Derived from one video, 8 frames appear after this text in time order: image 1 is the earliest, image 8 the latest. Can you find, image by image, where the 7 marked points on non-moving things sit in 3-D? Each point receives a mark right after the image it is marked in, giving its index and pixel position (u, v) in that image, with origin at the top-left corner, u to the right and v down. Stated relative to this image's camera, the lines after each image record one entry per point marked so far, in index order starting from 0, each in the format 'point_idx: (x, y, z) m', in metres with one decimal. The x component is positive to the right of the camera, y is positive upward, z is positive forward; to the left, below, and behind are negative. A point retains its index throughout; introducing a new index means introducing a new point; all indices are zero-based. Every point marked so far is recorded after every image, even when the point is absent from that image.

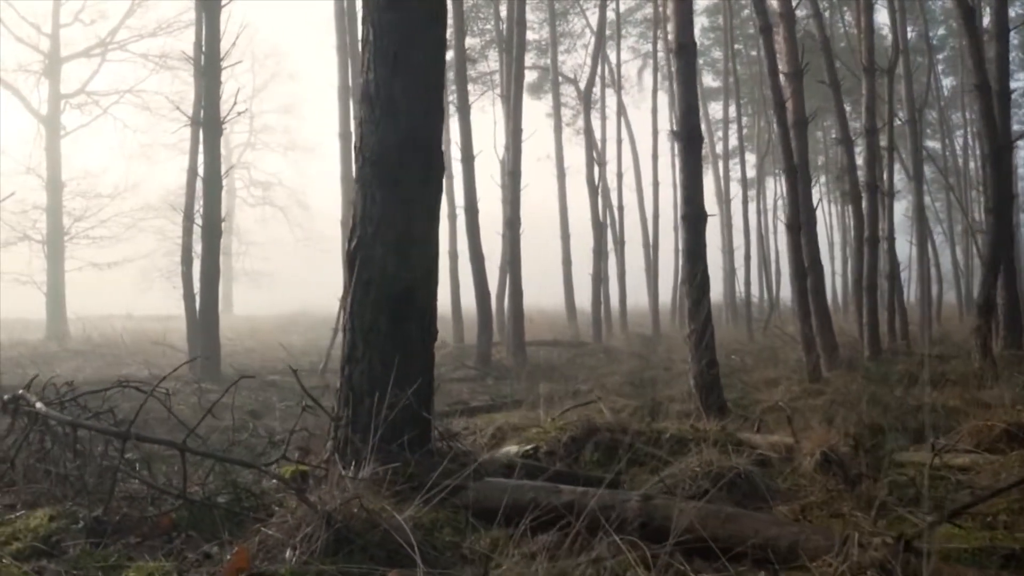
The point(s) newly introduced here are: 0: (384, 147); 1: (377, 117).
0: (-0.8, +0.9, +5.7) m
1: (-0.8, +1.1, +5.8) m
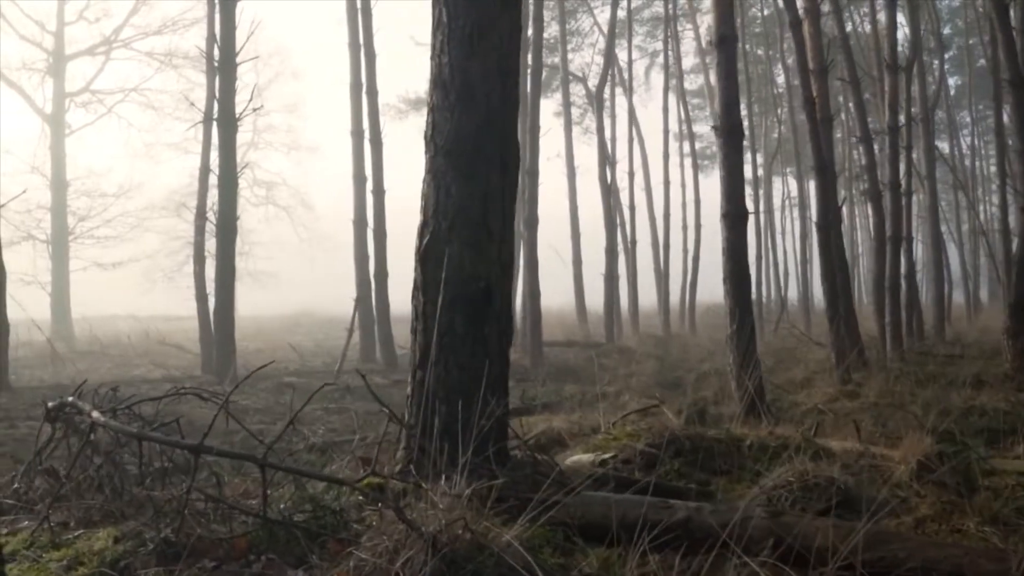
0: (-0.3, +0.9, +5.3) m
1: (-0.3, +1.1, +5.4) m
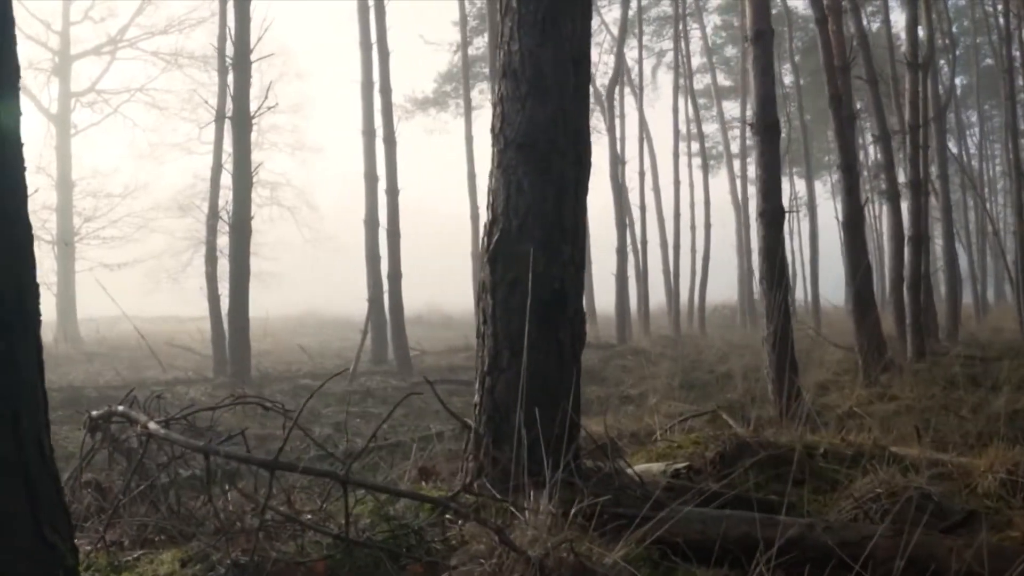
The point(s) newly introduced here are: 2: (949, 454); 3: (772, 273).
0: (+0.1, +0.9, +5.0) m
1: (+0.1, +1.1, +5.1) m
2: (+3.5, -1.3, +7.3) m
3: (+3.4, +0.2, +11.8) m
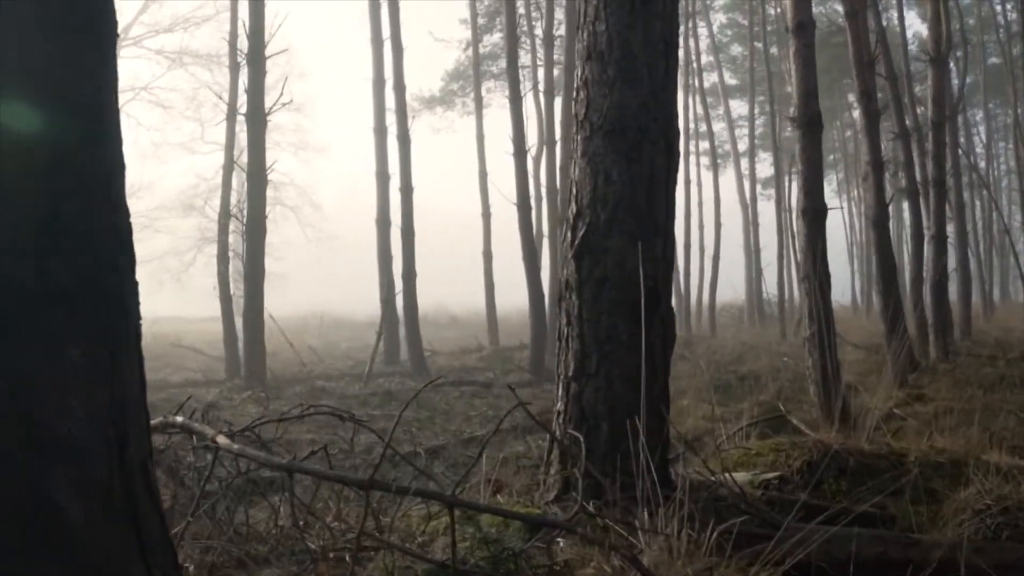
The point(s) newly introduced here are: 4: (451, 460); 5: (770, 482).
0: (+0.6, +0.9, +4.7) m
1: (+0.5, +1.1, +4.7) m
2: (+3.9, -1.3, +7.0) m
3: (+3.8, +0.2, +11.5) m
4: (-0.5, -1.5, +7.8) m
5: (+1.5, -1.1, +5.3) m
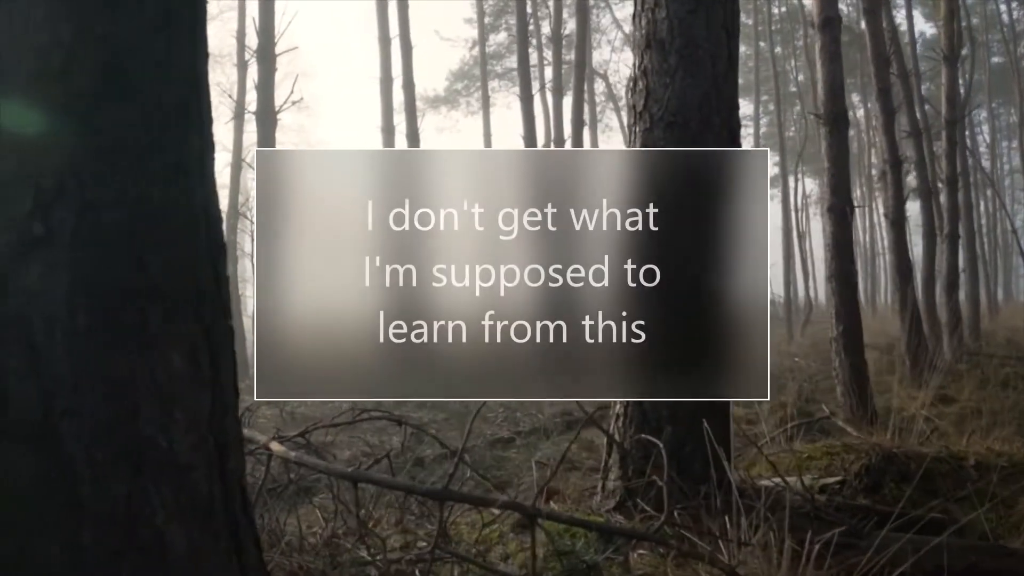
0: (+0.8, +0.9, +4.5) m
1: (+0.8, +1.1, +4.5) m
2: (+4.2, -1.3, +6.8) m
3: (+4.1, +0.2, +11.3) m
4: (-0.2, -1.5, +7.6) m
5: (+1.8, -1.1, +5.1) m
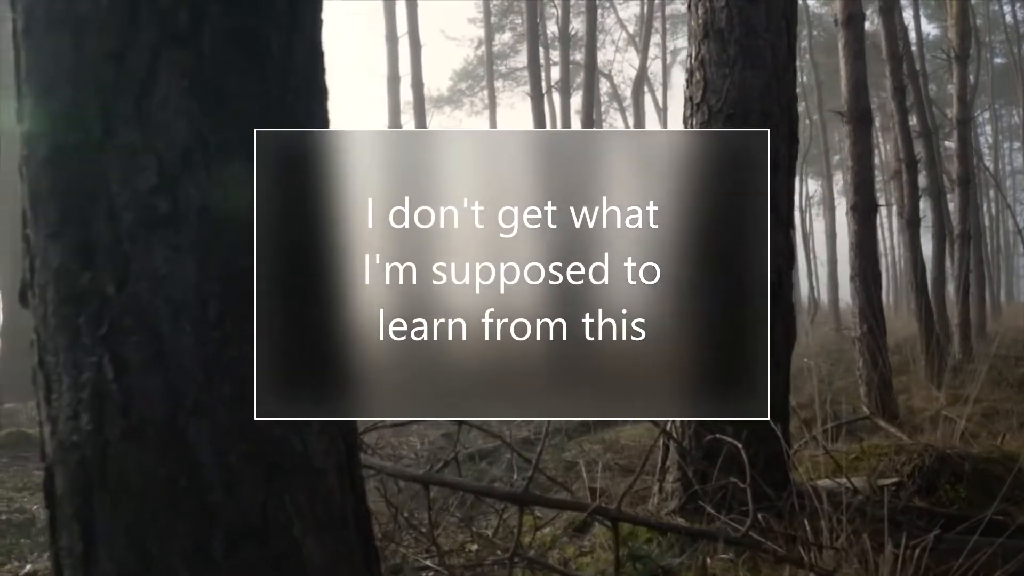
0: (+1.1, +0.9, +4.4) m
1: (+1.1, +1.1, +4.4) m
2: (+4.5, -1.3, +6.7) m
3: (+4.4, +0.2, +11.2) m
4: (+0.1, -1.4, +7.5) m
5: (+2.0, -1.1, +5.0) m
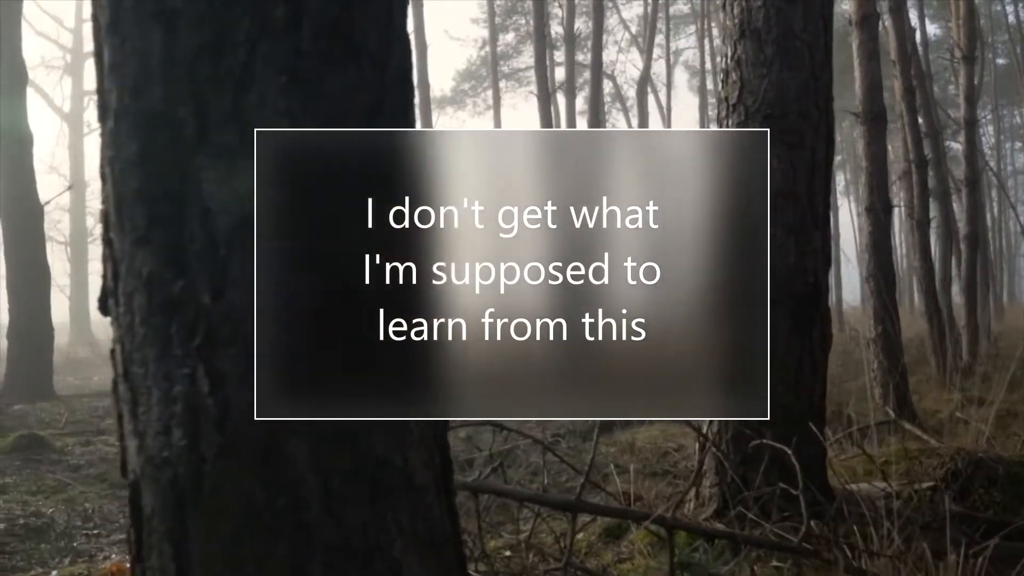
0: (+1.3, +0.9, +4.3) m
1: (+1.2, +1.1, +4.4) m
2: (+4.6, -1.3, +6.6) m
3: (+4.5, +0.2, +11.1) m
4: (+0.2, -1.5, +7.5) m
5: (+2.2, -1.1, +4.9) m
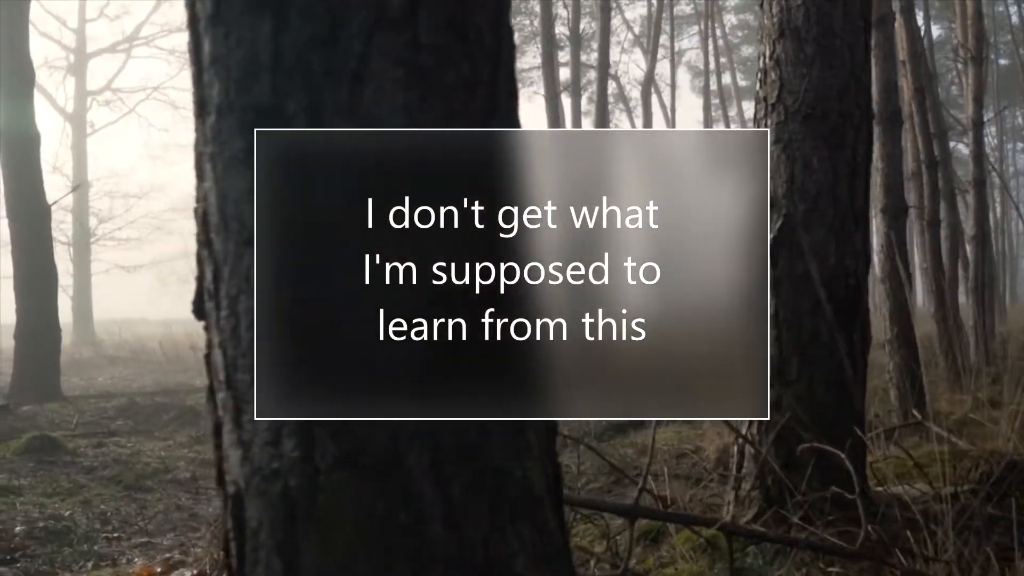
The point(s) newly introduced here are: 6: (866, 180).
0: (+1.4, +0.9, +4.3) m
1: (+1.4, +1.1, +4.3) m
2: (+4.8, -1.3, +6.6) m
3: (+4.7, +0.2, +11.1) m
4: (+0.4, -1.5, +7.4) m
5: (+2.4, -1.1, +4.9) m
6: (+1.7, +0.5, +4.4) m
